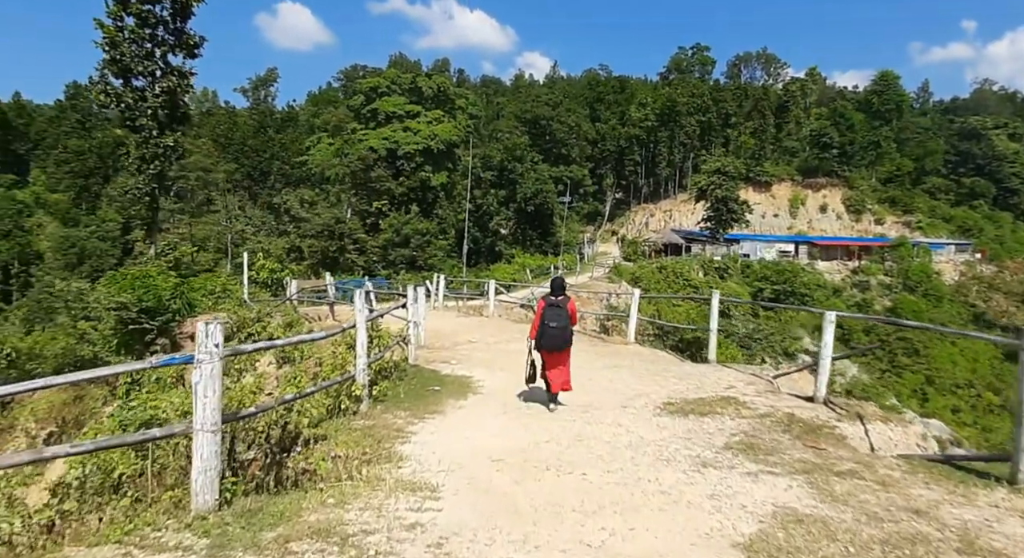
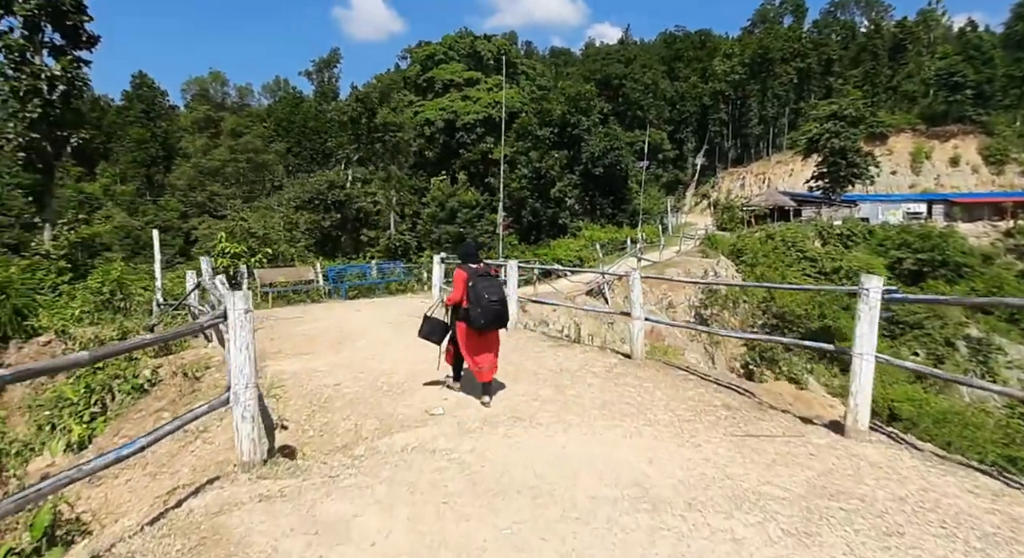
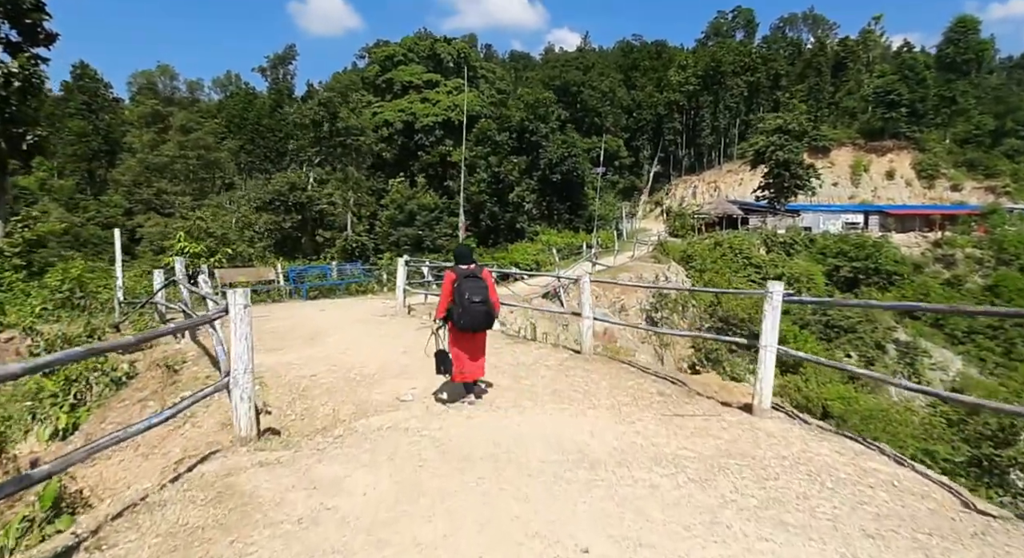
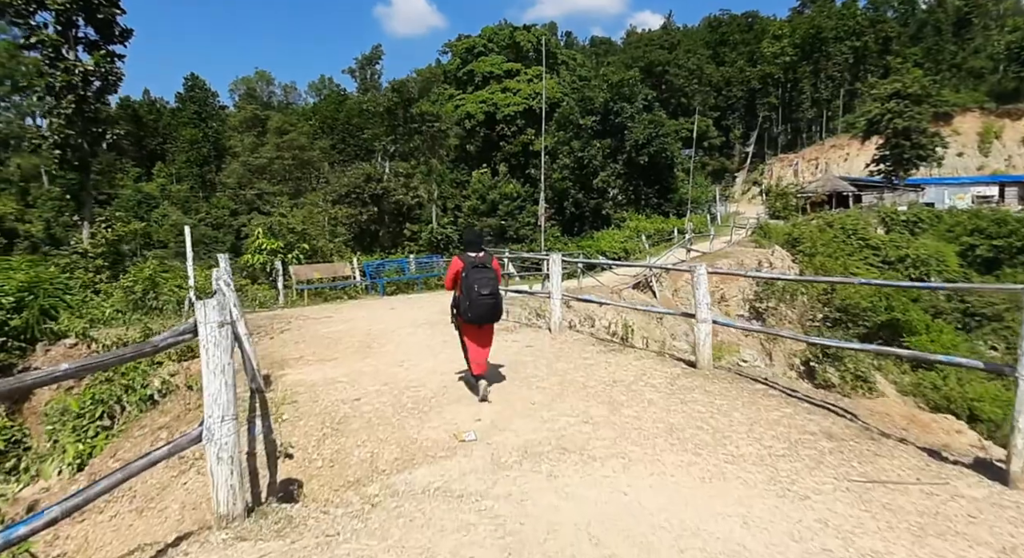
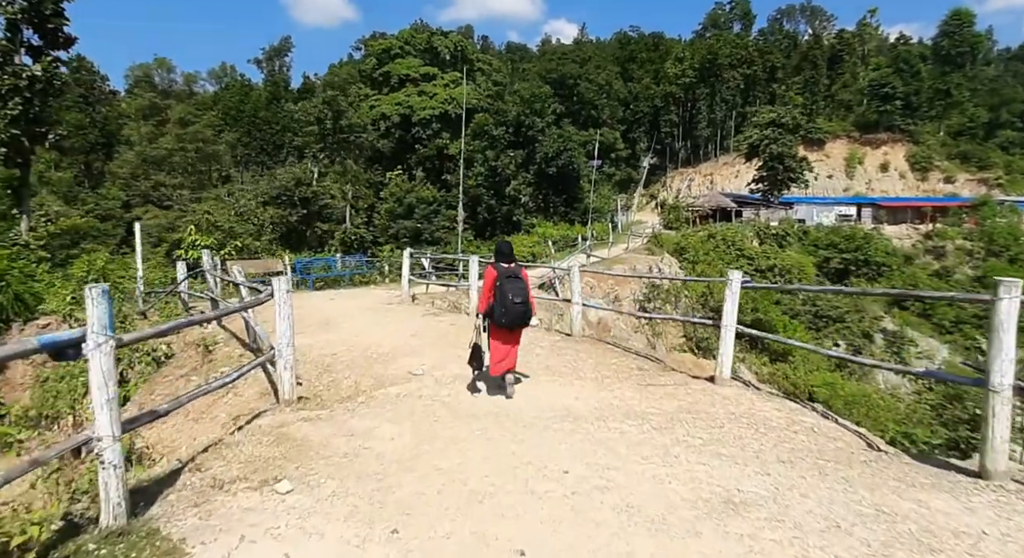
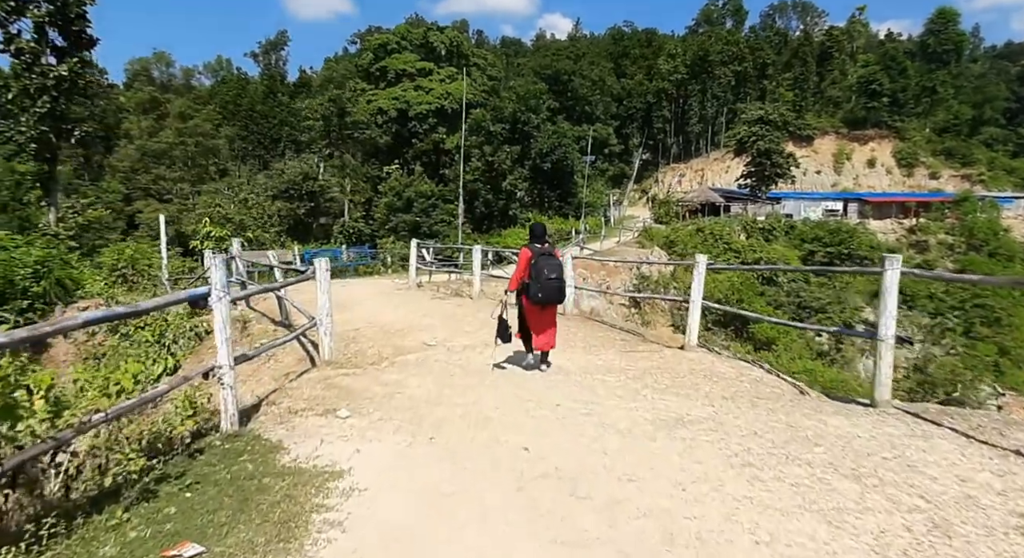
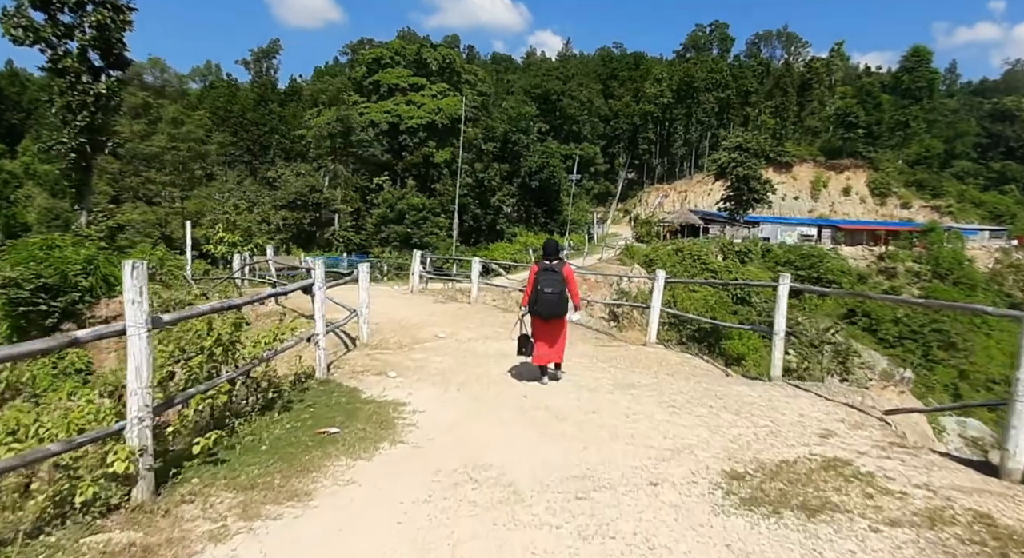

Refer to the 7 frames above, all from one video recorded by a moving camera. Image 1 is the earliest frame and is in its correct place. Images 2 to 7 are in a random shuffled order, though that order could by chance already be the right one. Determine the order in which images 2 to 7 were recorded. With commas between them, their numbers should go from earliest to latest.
7, 6, 5, 3, 2, 4
